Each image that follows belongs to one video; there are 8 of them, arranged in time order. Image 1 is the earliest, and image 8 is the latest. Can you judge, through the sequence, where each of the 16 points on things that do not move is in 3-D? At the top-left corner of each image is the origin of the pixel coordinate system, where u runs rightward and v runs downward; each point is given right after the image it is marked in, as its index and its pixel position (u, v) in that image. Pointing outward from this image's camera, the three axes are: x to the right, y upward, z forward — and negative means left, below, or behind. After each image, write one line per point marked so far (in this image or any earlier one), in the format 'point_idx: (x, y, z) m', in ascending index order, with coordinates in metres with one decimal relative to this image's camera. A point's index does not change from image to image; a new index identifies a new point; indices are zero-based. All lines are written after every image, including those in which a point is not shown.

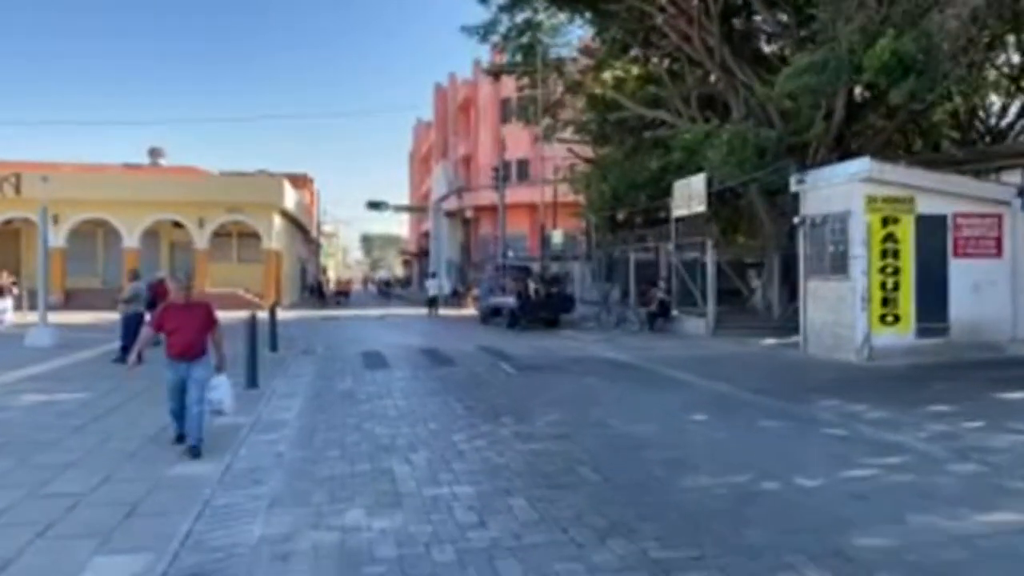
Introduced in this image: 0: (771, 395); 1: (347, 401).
0: (+5.5, -2.2, +14.9) m
1: (-3.3, -2.3, +14.4) m
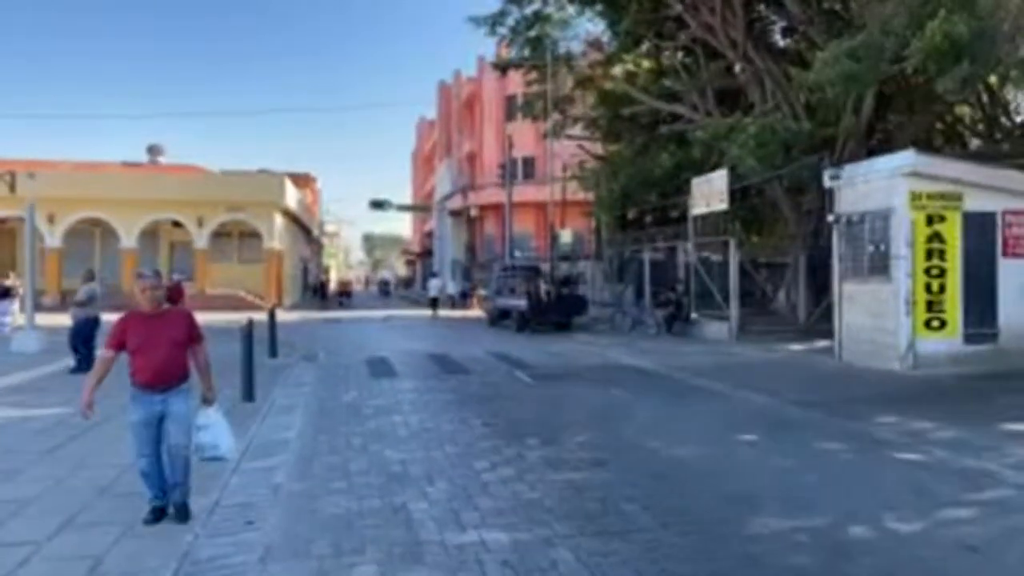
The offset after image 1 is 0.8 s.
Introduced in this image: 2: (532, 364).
0: (+5.9, -2.3, +13.6) m
1: (-2.9, -2.3, +13.0) m
2: (+0.6, -2.1, +19.9) m
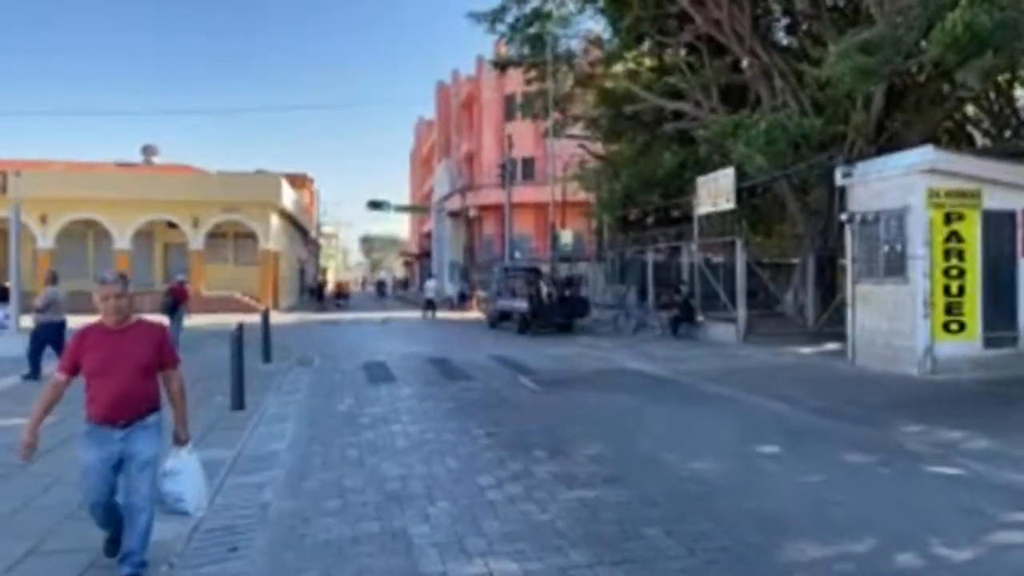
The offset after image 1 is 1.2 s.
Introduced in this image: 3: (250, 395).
0: (+5.9, -2.3, +12.9) m
1: (-2.8, -2.4, +12.3) m
2: (+0.6, -2.2, +19.2) m
3: (-5.6, -2.3, +15.2) m
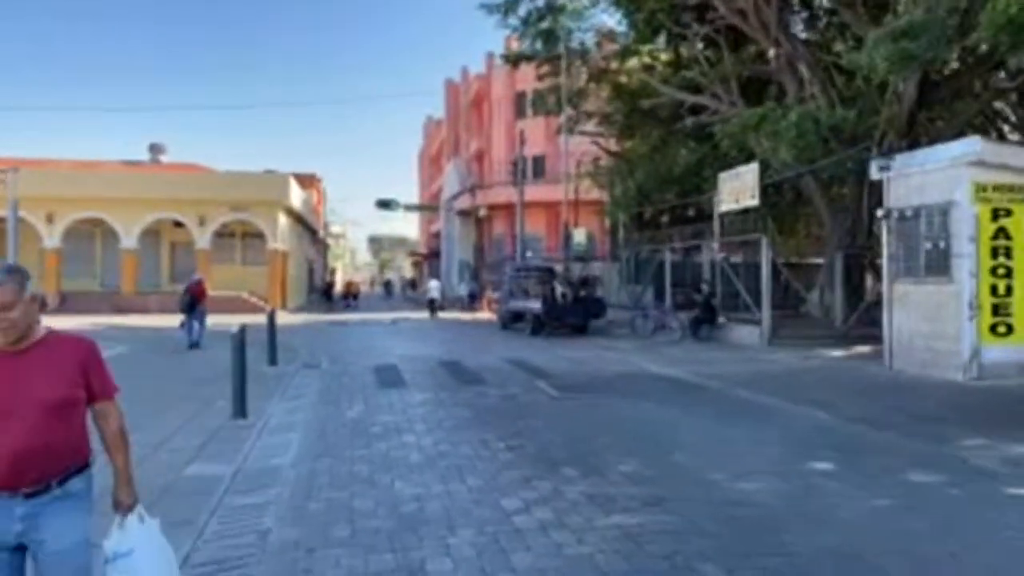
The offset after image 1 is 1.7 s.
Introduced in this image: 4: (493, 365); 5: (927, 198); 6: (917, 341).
0: (+6.3, -2.3, +11.9) m
1: (-2.5, -2.4, +11.4) m
2: (+1.1, -2.2, +18.2) m
3: (-5.2, -2.3, +14.3) m
4: (-0.5, -2.2, +19.9) m
5: (+10.0, +2.2, +17.1) m
6: (+9.9, -1.3, +17.4) m
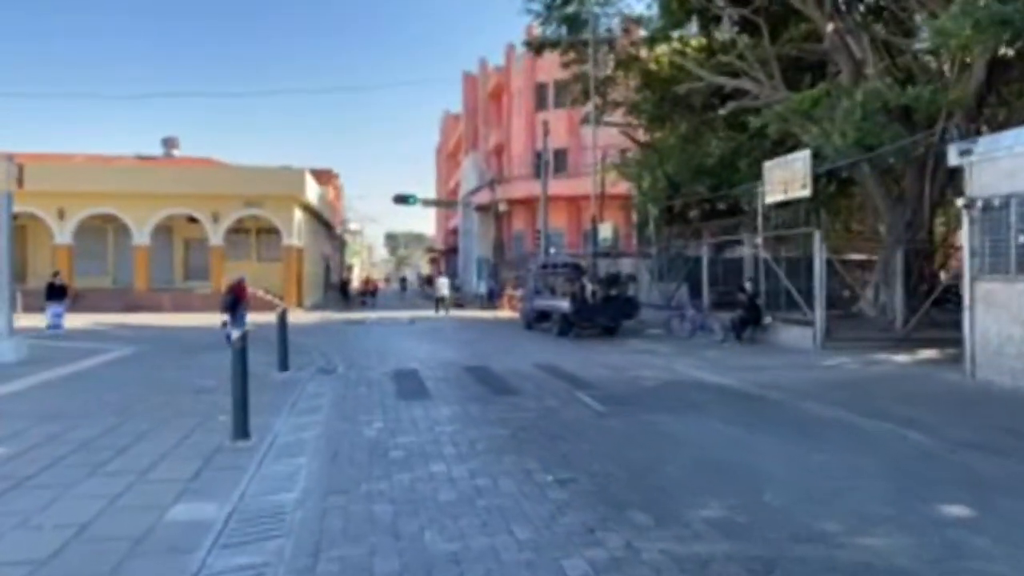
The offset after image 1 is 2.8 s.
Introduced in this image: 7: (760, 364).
0: (+7.0, -2.3, +10.0) m
1: (-1.8, -2.4, +9.7) m
2: (+1.9, -2.2, +16.4) m
3: (-4.5, -2.3, +12.7) m
4: (+0.3, -2.1, +18.1) m
5: (+10.7, +2.2, +15.1) m
6: (+10.7, -1.3, +15.4) m
7: (+6.9, -2.1, +19.9) m
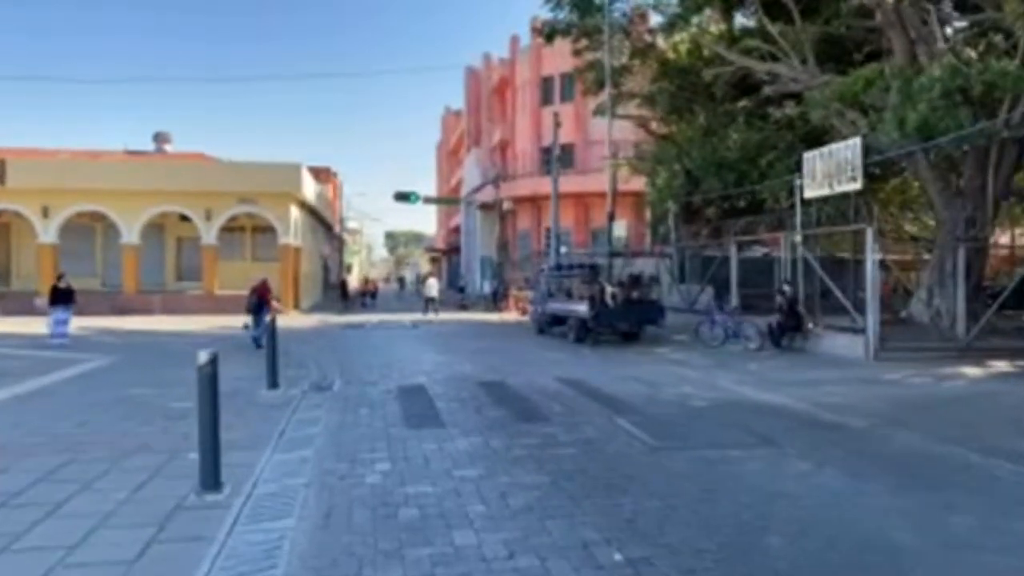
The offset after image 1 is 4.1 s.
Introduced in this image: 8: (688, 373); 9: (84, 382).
0: (+7.5, -2.5, +7.7) m
1: (-1.3, -2.5, +7.4) m
2: (+2.4, -2.3, +14.1) m
3: (-4.0, -2.4, +10.4) m
4: (+0.8, -2.2, +15.8) m
5: (+11.2, +2.1, +12.8) m
6: (+11.2, -1.4, +13.1) m
7: (+7.4, -2.2, +17.6) m
8: (+4.7, -2.2, +18.9) m
9: (-10.8, -2.4, +18.0) m
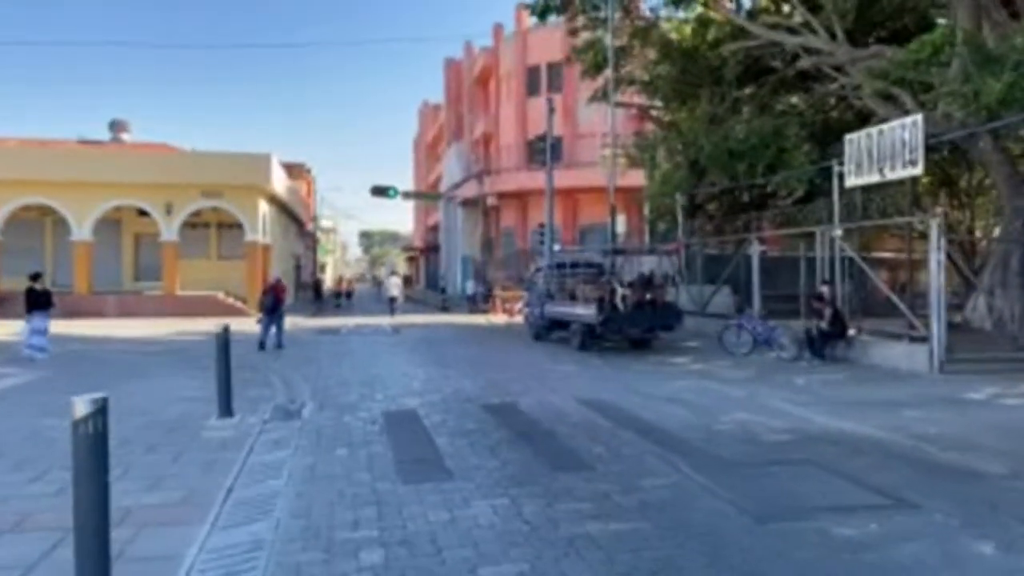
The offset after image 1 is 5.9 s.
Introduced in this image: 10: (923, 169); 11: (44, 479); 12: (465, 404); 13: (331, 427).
0: (+8.0, -2.5, +4.9) m
1: (-0.8, -2.6, +4.2) m
2: (+2.7, -2.3, +11.1) m
3: (-3.6, -2.4, +7.2) m
4: (+1.1, -2.3, +12.7) m
5: (+11.6, +2.0, +10.1) m
6: (+11.5, -1.4, +10.4) m
7: (+7.6, -2.3, +14.8) m
8: (+4.8, -2.3, +15.9) m
9: (-10.6, -2.4, +14.5) m
10: (+10.1, +2.9, +17.7) m
11: (-5.9, -2.4, +9.1) m
12: (-0.9, -2.3, +14.0) m
13: (-3.1, -2.4, +12.3) m
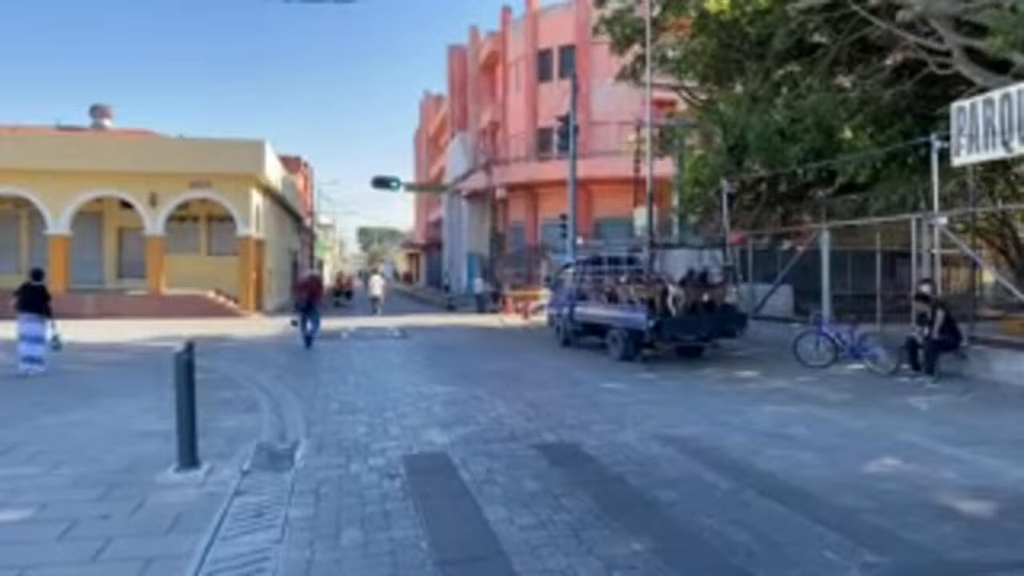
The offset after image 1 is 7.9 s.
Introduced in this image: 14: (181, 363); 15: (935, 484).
0: (+8.9, -2.6, +1.4) m
1: (+0.2, -2.6, +0.8) m
2: (+3.6, -2.3, +7.7) m
3: (-2.6, -2.5, +3.7) m
4: (+2.0, -2.3, +9.3) m
5: (+12.5, +2.0, +6.7) m
6: (+12.4, -1.4, +7.0) m
7: (+8.5, -2.3, +11.4) m
8: (+5.7, -2.3, +12.5) m
9: (-9.7, -2.4, +11.0) m
10: (+11.0, +2.9, +14.3) m
11: (-5.0, -2.5, +5.6) m
12: (0.0, -2.3, +10.6) m
13: (-2.2, -2.4, +8.9) m
14: (-4.5, -1.1, +9.9) m
15: (+5.1, -2.3, +8.7) m
